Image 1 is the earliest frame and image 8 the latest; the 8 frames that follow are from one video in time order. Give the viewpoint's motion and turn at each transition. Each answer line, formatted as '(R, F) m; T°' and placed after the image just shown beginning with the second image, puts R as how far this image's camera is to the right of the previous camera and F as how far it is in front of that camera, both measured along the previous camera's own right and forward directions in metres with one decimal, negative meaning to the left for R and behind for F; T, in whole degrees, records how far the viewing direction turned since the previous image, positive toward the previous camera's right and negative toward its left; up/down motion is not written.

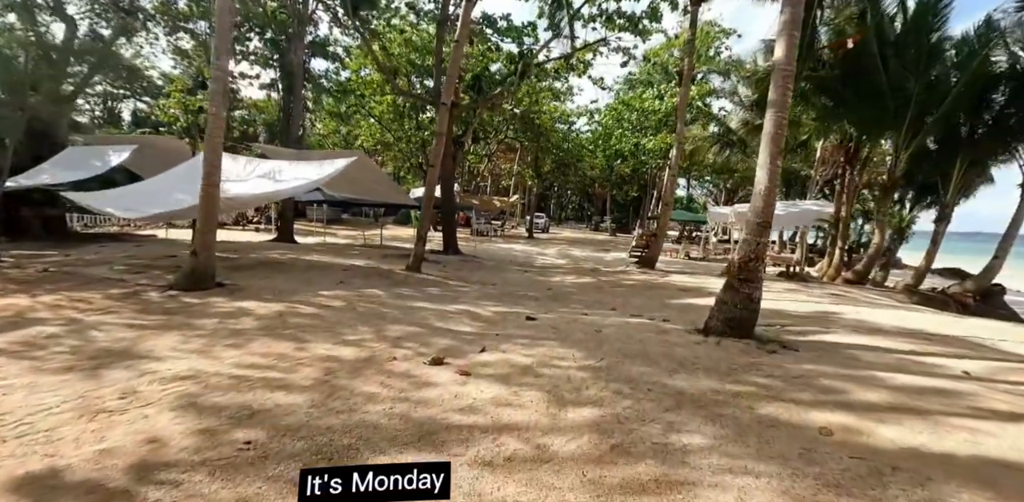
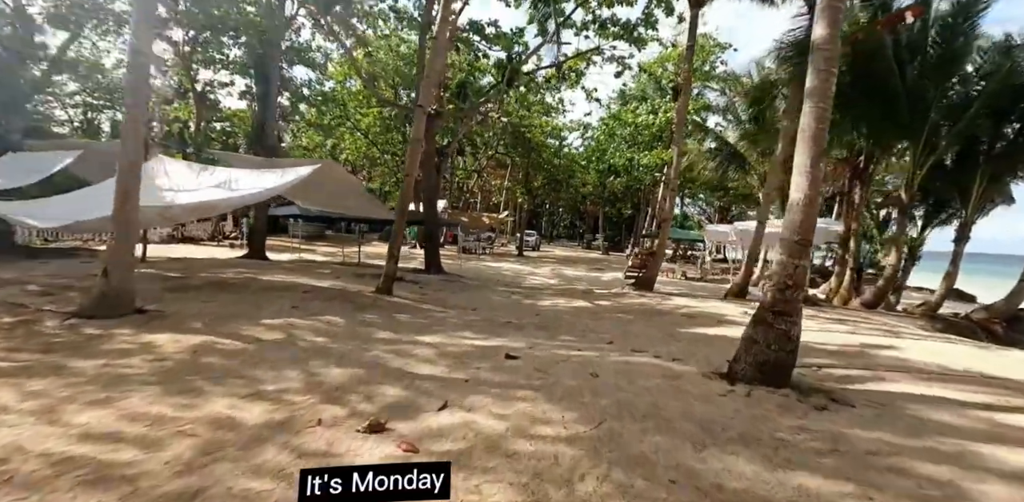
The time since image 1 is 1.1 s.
(+0.2, +1.2) m; +1°
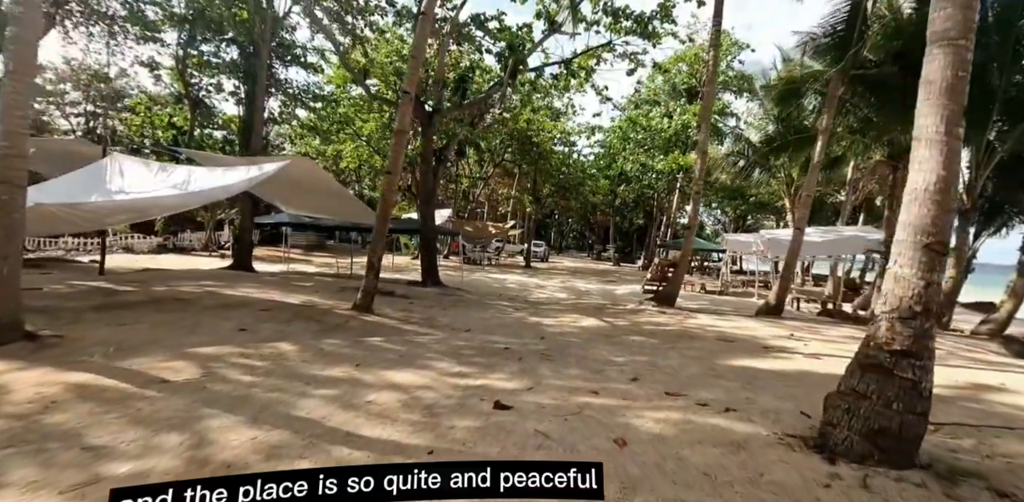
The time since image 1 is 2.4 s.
(+0.1, +1.5) m; -1°
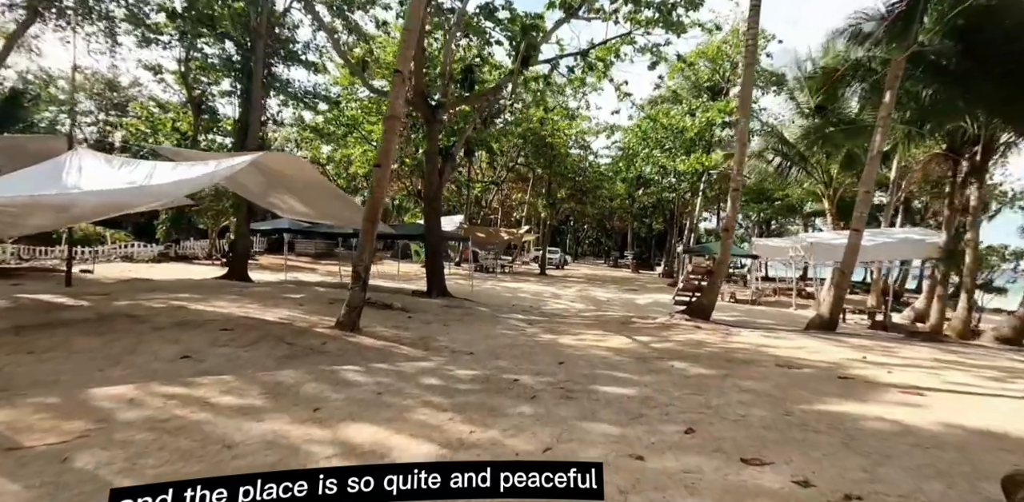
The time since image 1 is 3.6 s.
(0.0, +1.3) m; -2°
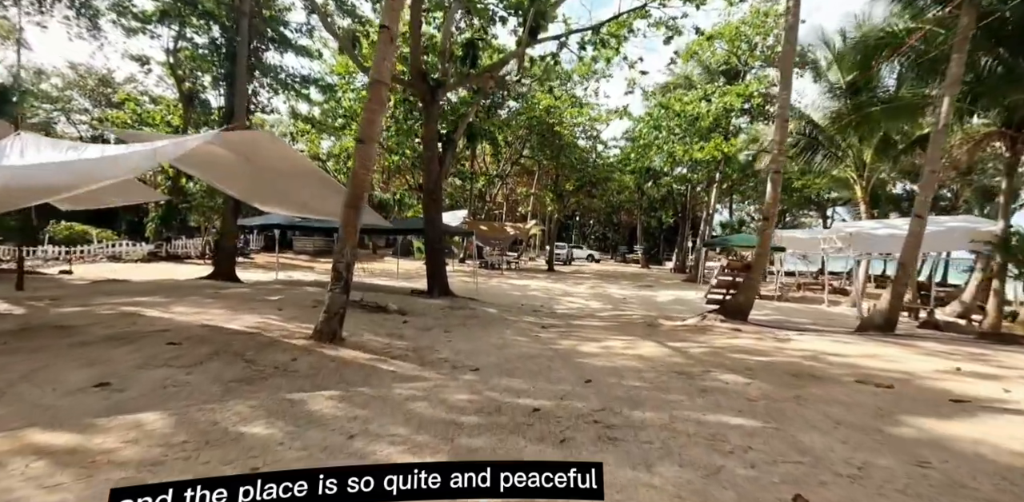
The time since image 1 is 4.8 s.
(-0.1, +1.2) m; 0°
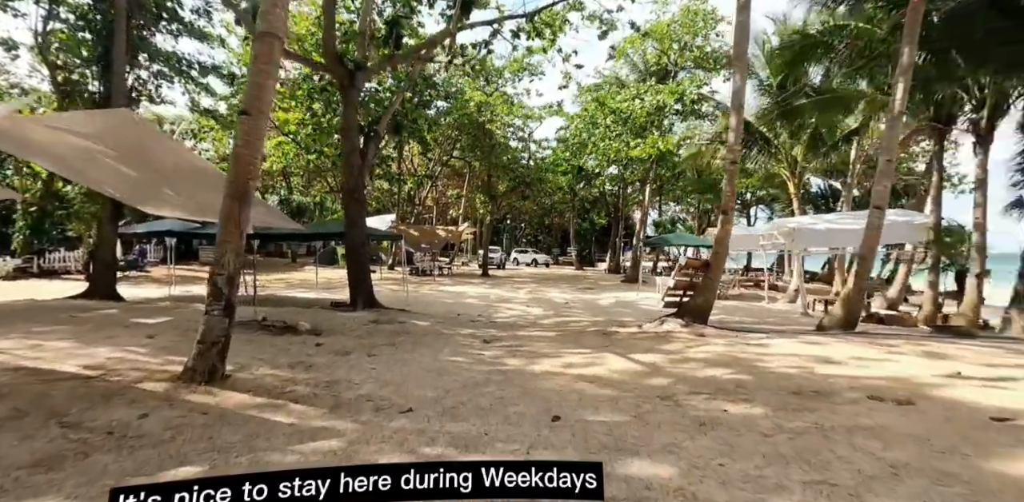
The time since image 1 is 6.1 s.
(-0.1, +1.2) m; +8°
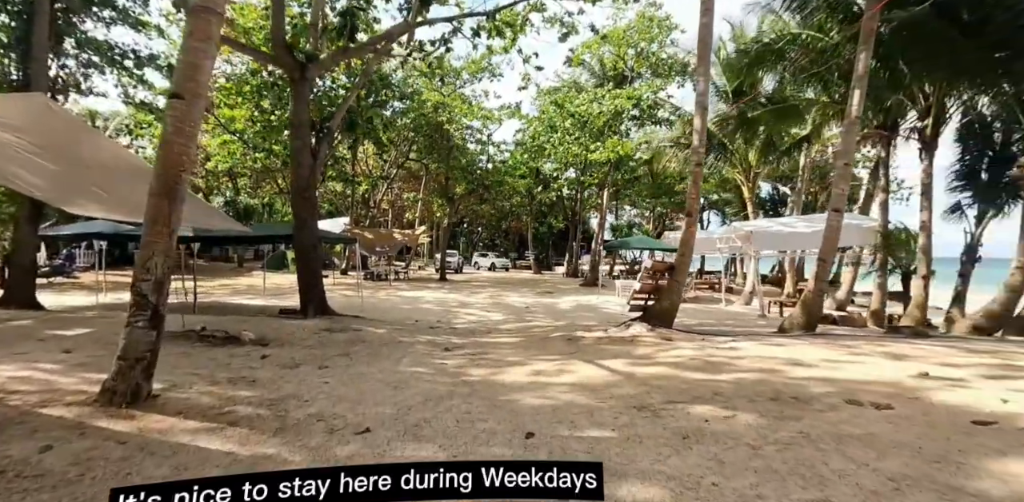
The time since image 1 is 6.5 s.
(-0.1, +0.3) m; +5°
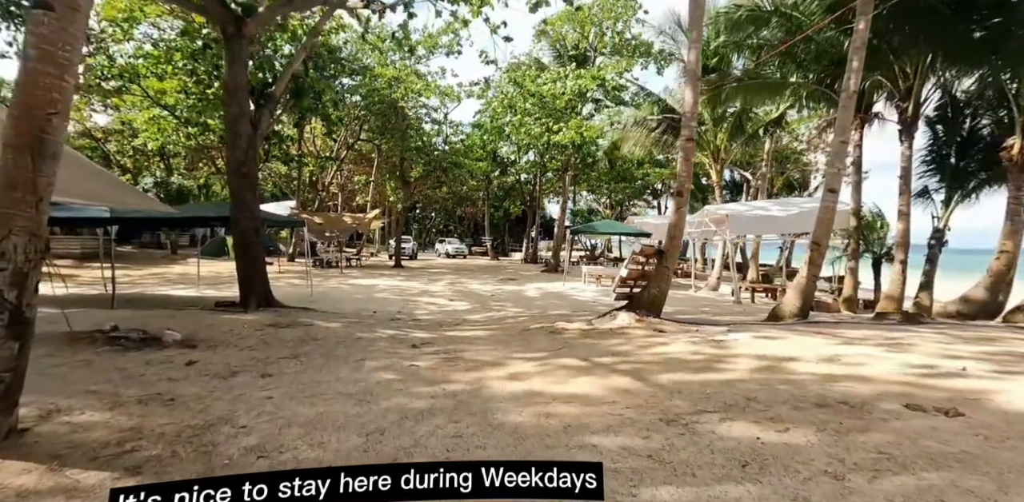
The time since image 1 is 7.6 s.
(-0.3, +0.9) m; +5°
